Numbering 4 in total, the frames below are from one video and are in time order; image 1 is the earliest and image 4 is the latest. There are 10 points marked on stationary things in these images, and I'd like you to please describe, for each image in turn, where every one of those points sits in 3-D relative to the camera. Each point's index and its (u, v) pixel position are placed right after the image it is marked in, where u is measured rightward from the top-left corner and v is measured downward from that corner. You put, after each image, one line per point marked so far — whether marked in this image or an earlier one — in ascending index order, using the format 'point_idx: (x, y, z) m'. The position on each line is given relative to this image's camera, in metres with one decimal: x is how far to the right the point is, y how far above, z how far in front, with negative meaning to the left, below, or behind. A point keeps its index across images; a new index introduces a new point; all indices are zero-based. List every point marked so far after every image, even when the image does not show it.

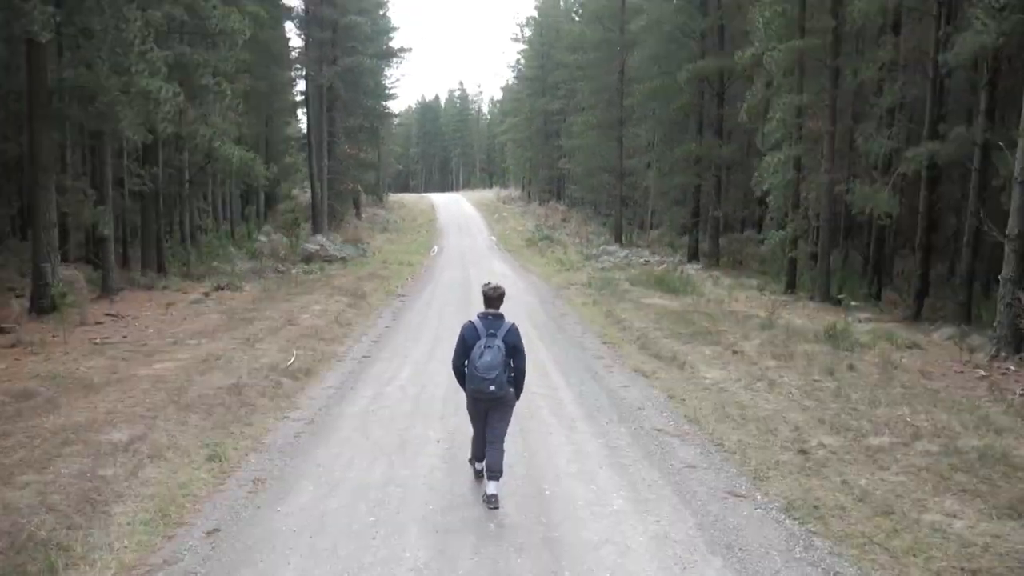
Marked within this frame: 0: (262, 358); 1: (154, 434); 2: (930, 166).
0: (-3.5, -1.0, +10.1) m
1: (-3.3, -1.3, +6.7) m
2: (+9.8, +2.9, +17.1) m
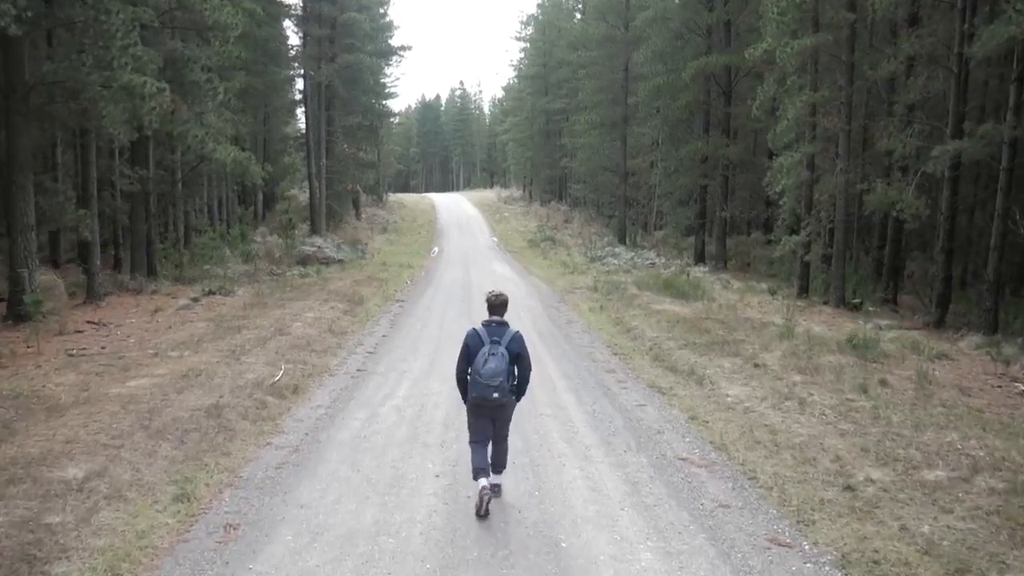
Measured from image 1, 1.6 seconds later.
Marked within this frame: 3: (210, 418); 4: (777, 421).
0: (-3.4, -1.1, +9.3) m
1: (-3.2, -1.5, +5.9) m
2: (+9.9, +2.7, +16.3) m
3: (-3.1, -1.3, +7.4) m
4: (+2.9, -1.5, +8.0) m
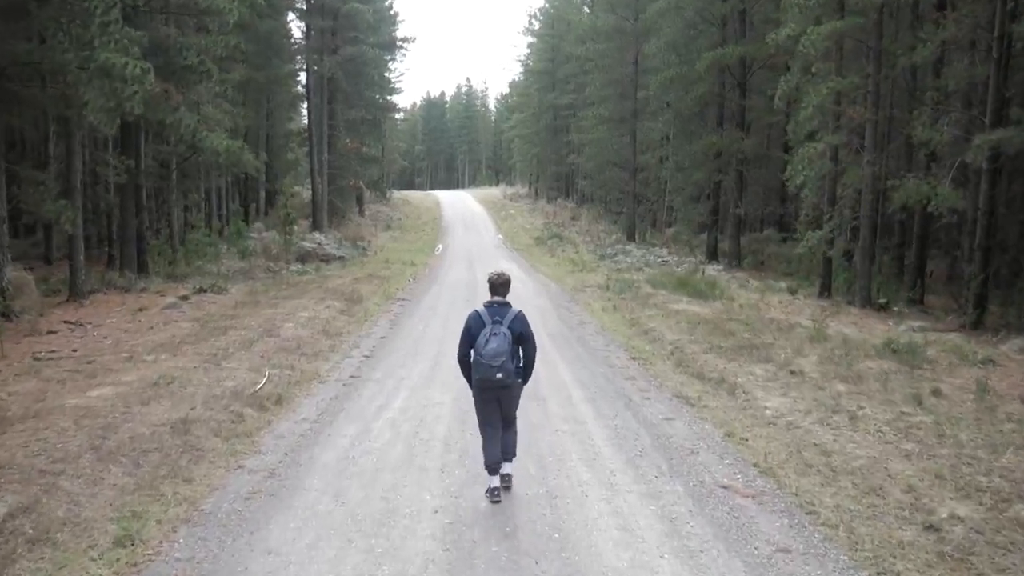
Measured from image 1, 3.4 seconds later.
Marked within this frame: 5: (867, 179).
0: (-3.3, -1.1, +8.3) m
1: (-3.1, -1.4, +4.9) m
2: (+10.1, +2.8, +15.2) m
3: (-3.0, -1.3, +6.4) m
4: (+3.0, -1.5, +6.9) m
5: (+8.9, +2.7, +18.1) m
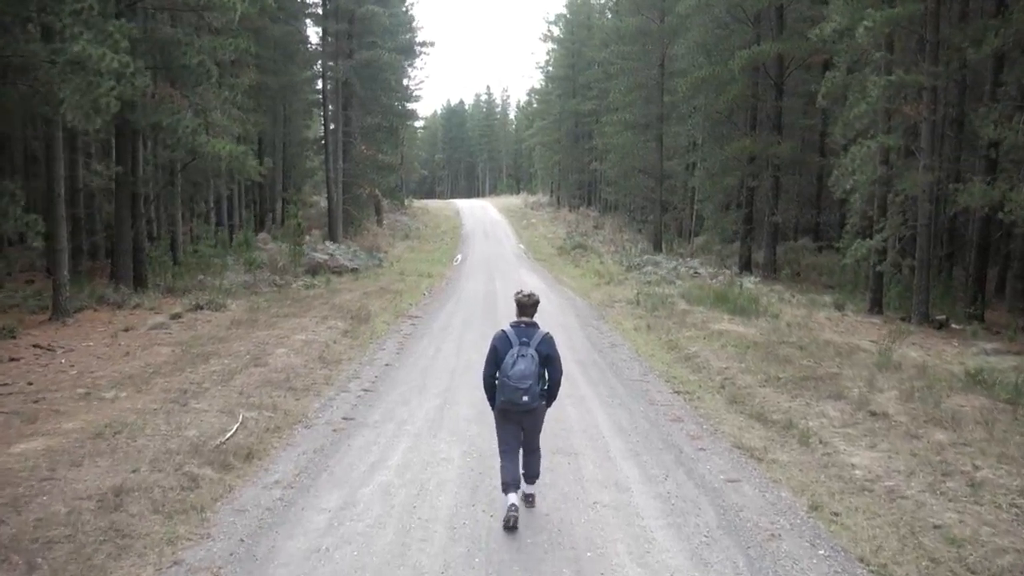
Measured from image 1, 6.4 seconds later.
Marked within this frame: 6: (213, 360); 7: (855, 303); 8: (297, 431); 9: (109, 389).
0: (-3.1, -1.3, +6.8) m
1: (-3.0, -1.7, +3.5) m
2: (+10.5, +2.4, +13.4) m
3: (-2.8, -1.5, +5.0) m
4: (+3.2, -1.7, +5.3) m
5: (+9.4, +2.4, +16.4) m
6: (-4.1, -1.0, +10.1) m
7: (+9.3, -0.4, +19.6) m
8: (-2.1, -1.4, +7.2) m
9: (-4.7, -1.2, +8.5) m
